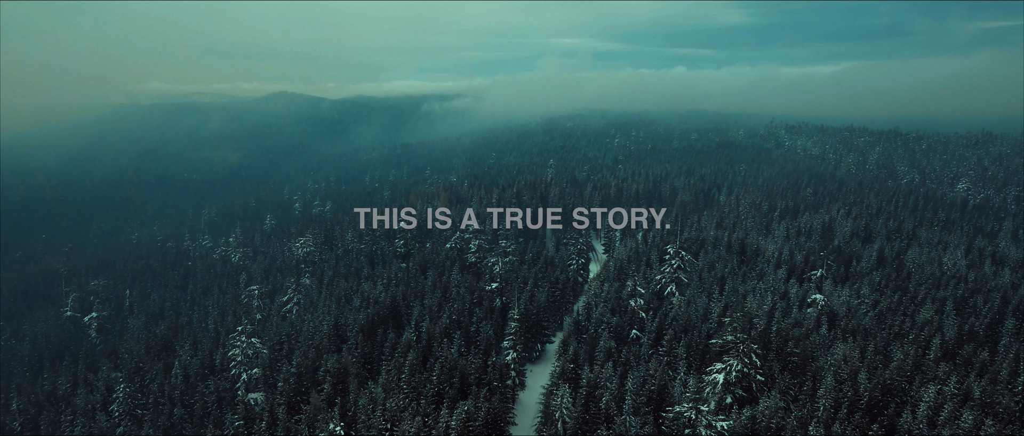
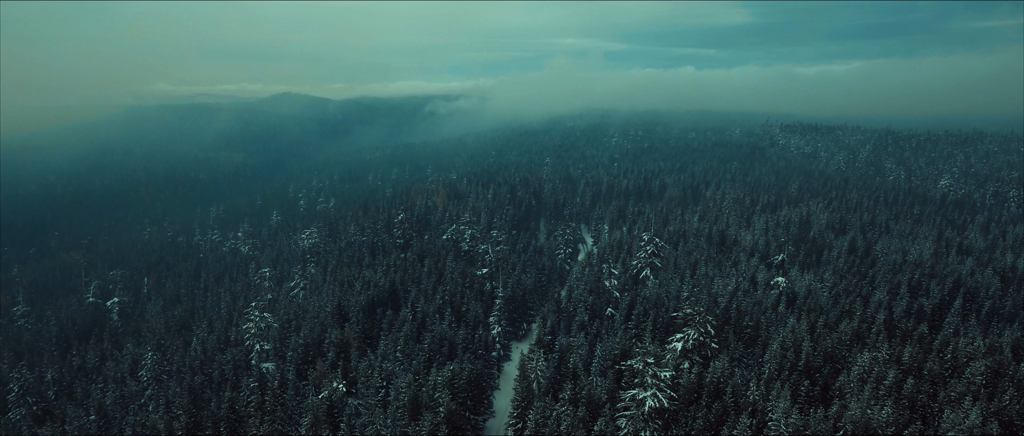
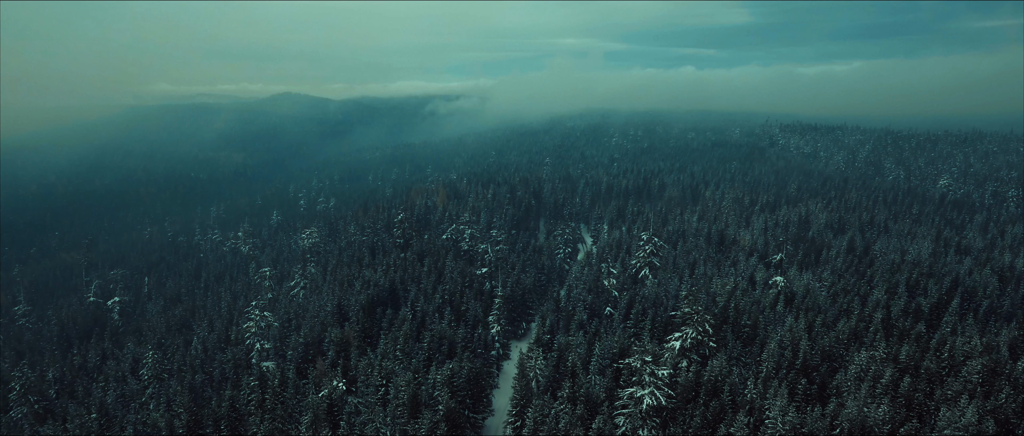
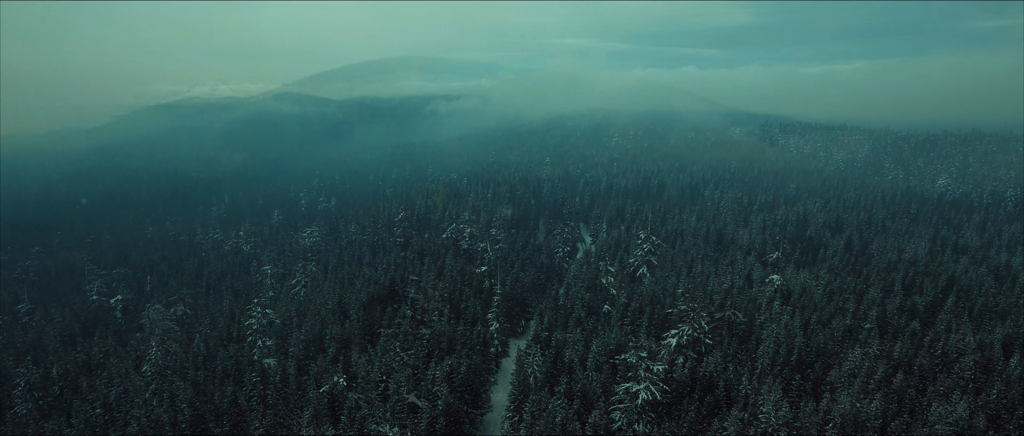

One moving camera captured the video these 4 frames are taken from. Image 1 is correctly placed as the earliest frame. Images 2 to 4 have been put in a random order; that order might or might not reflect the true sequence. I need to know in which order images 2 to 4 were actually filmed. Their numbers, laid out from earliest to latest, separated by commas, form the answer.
2, 3, 4
